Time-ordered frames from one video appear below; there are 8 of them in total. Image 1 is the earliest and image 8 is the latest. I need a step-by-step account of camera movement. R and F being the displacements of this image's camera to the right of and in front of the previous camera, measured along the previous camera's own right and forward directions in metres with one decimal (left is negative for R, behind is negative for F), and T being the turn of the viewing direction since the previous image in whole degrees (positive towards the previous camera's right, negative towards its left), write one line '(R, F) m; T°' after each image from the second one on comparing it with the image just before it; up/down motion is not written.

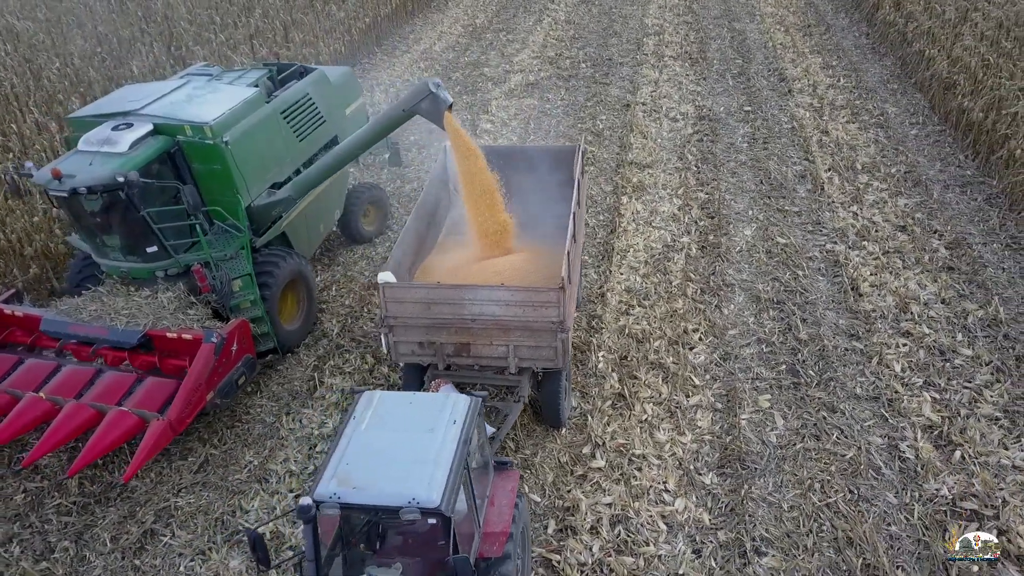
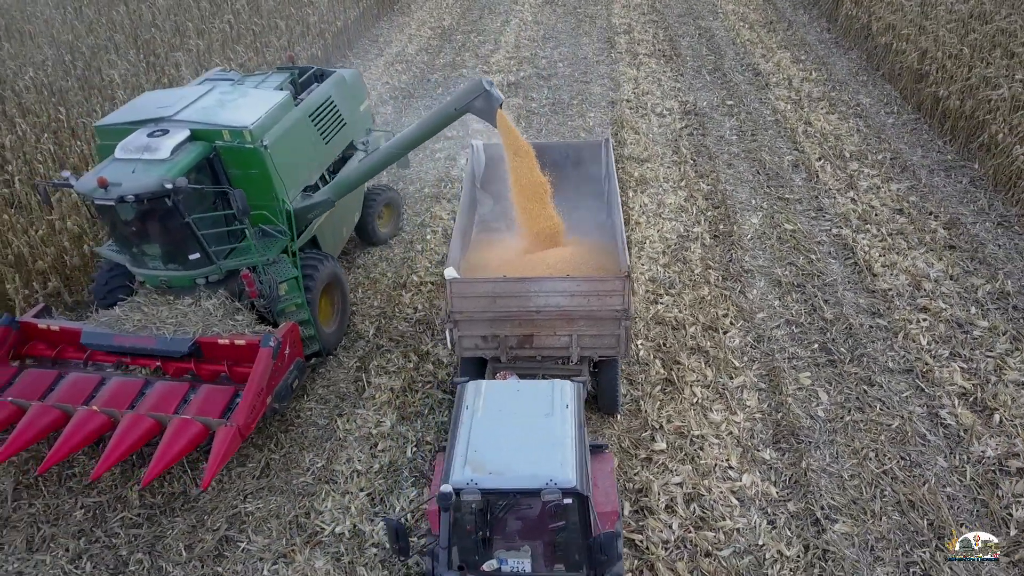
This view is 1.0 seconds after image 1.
(-0.8, -0.1) m; +4°
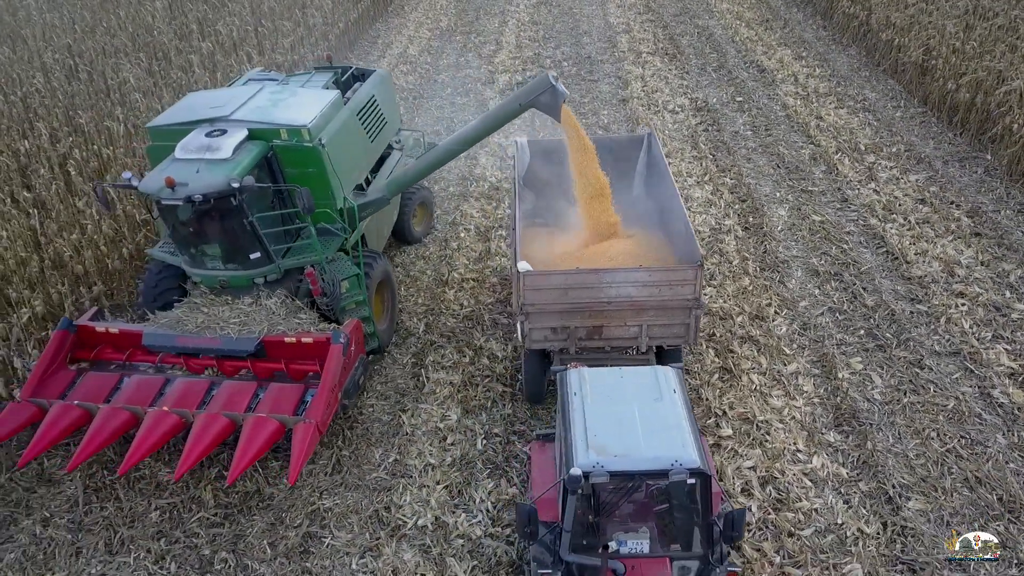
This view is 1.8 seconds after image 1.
(-0.6, -0.1) m; +2°
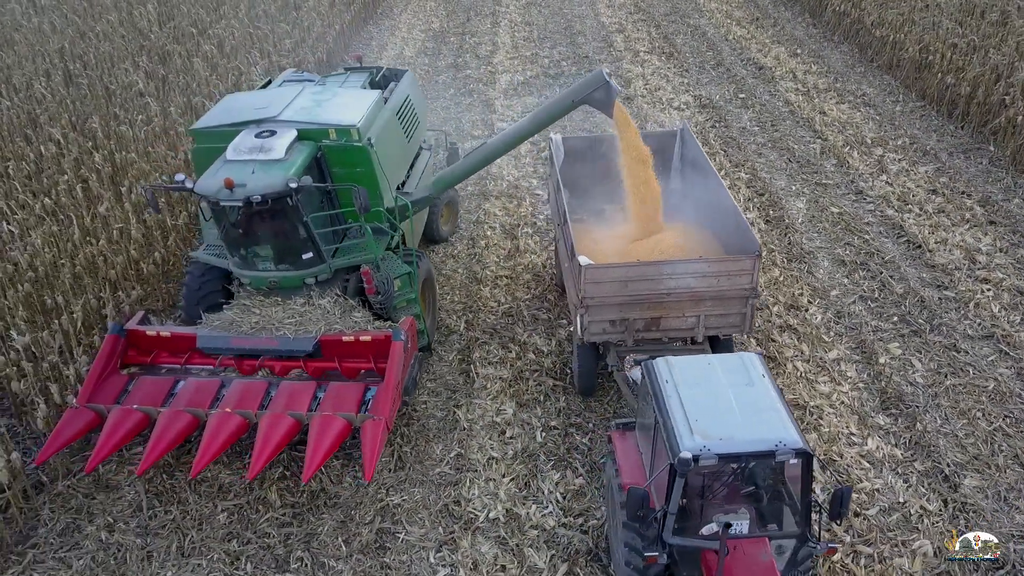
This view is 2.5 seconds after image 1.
(-0.6, -0.1) m; +2°
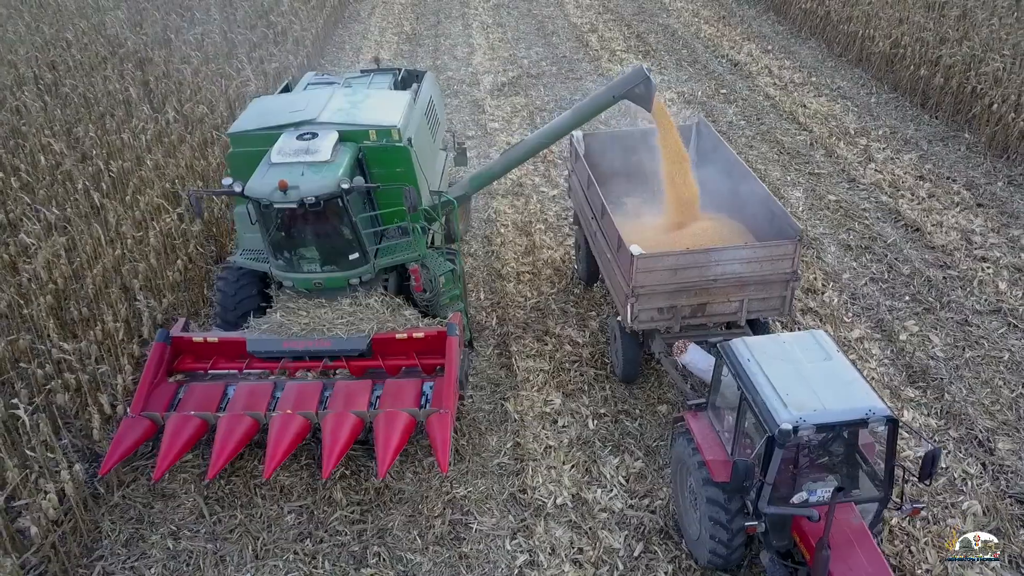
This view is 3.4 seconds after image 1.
(-0.7, -0.1) m; +4°
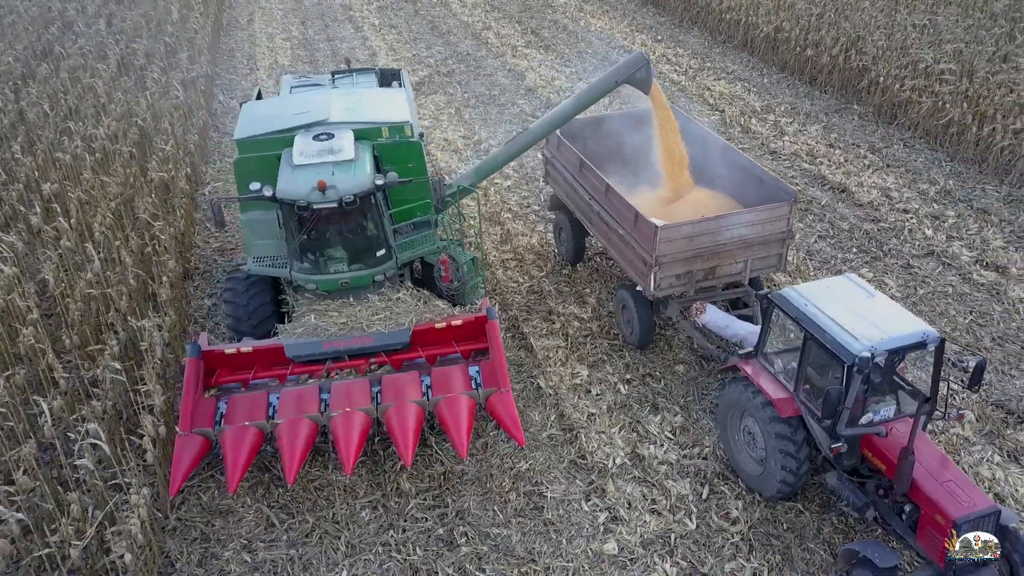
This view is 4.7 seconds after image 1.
(-1.2, -0.1) m; +10°
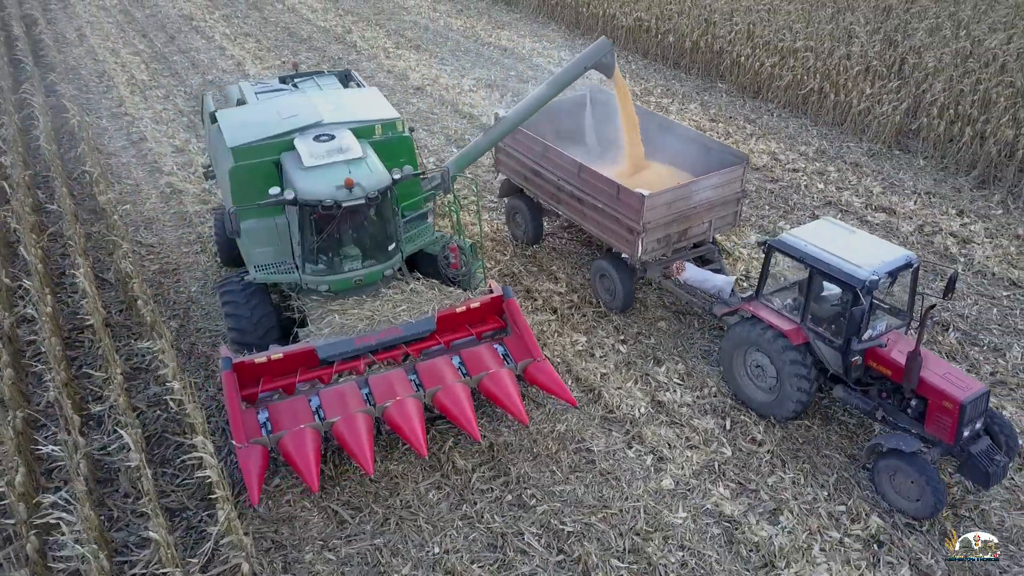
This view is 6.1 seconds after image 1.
(-1.4, -0.2) m; +13°
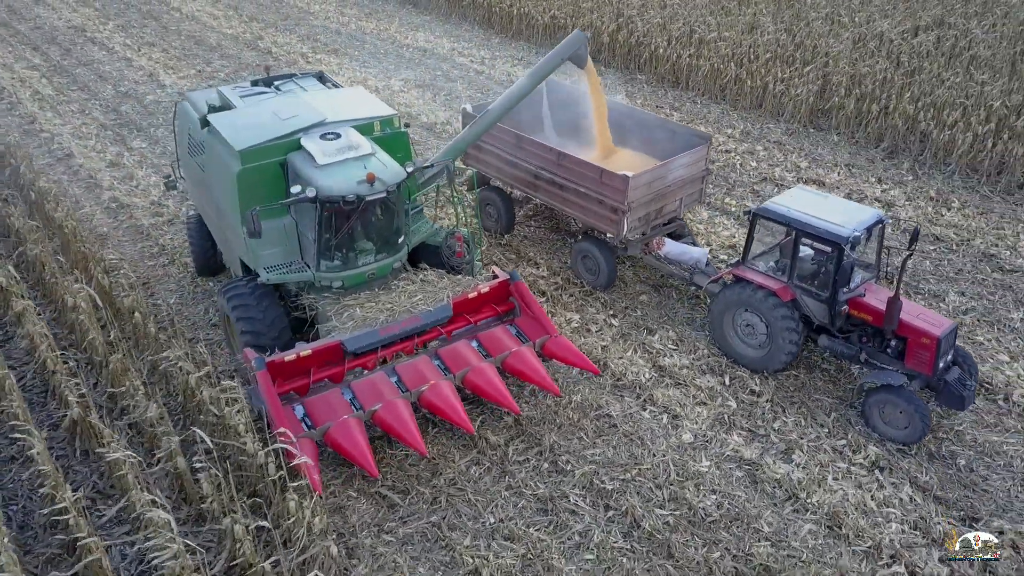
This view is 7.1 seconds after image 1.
(-0.9, -0.2) m; +8°
